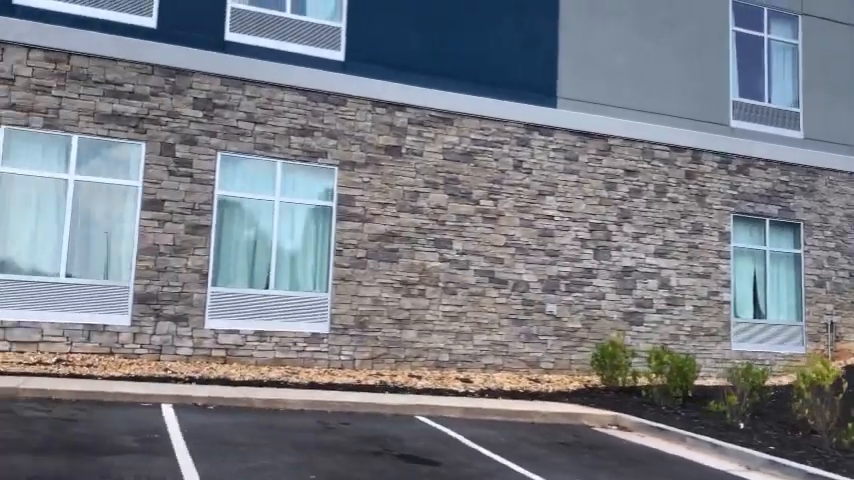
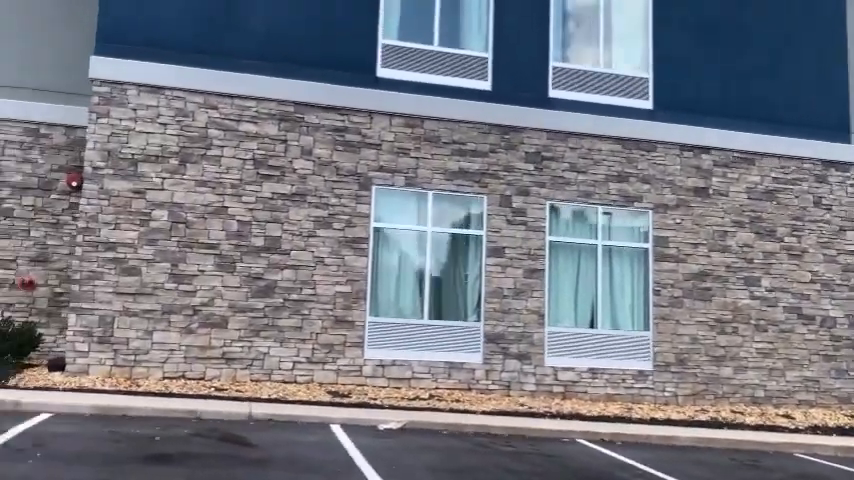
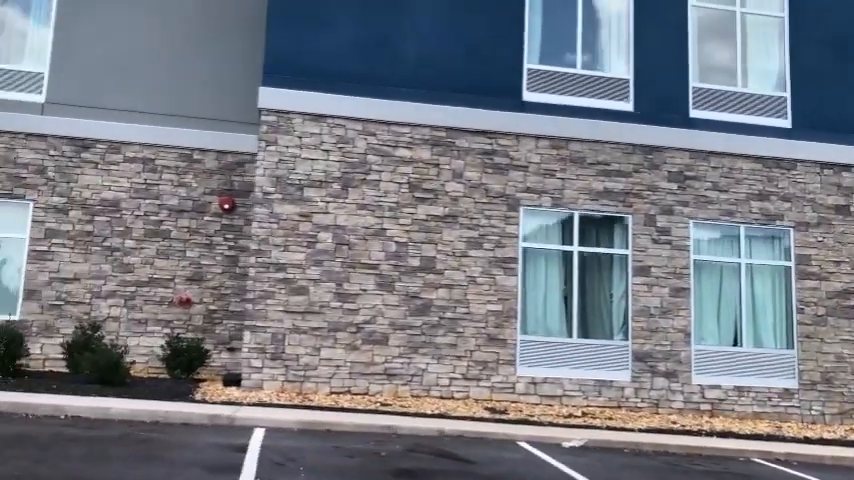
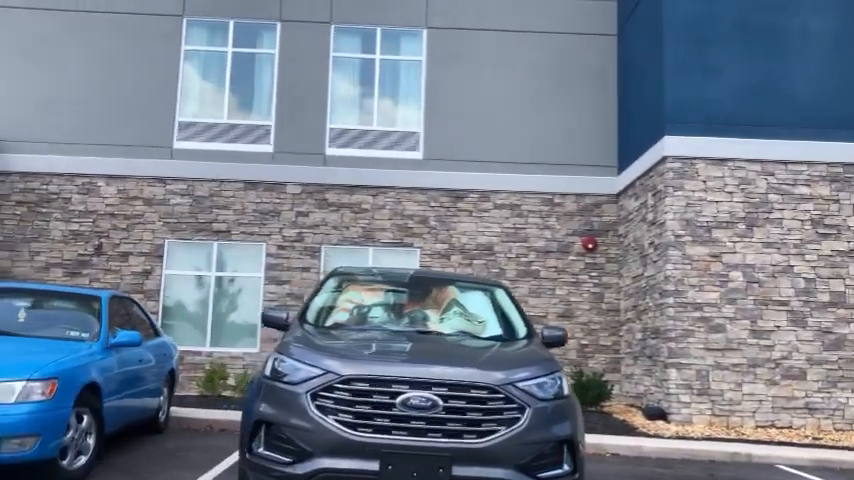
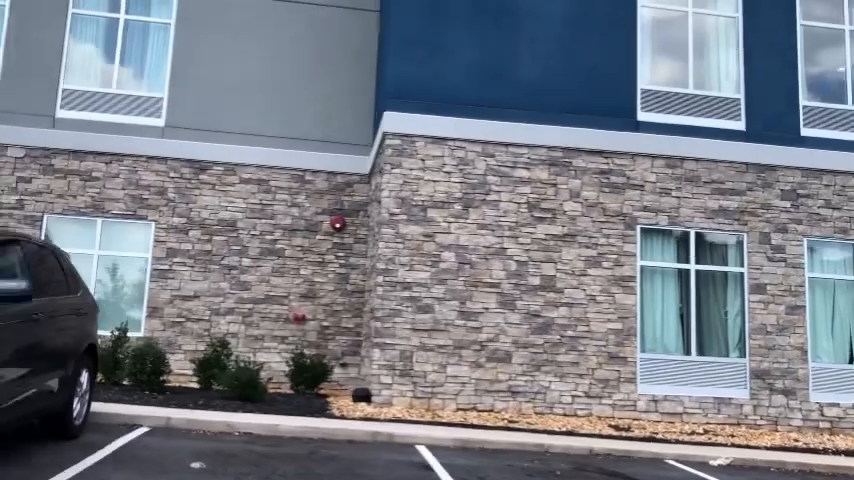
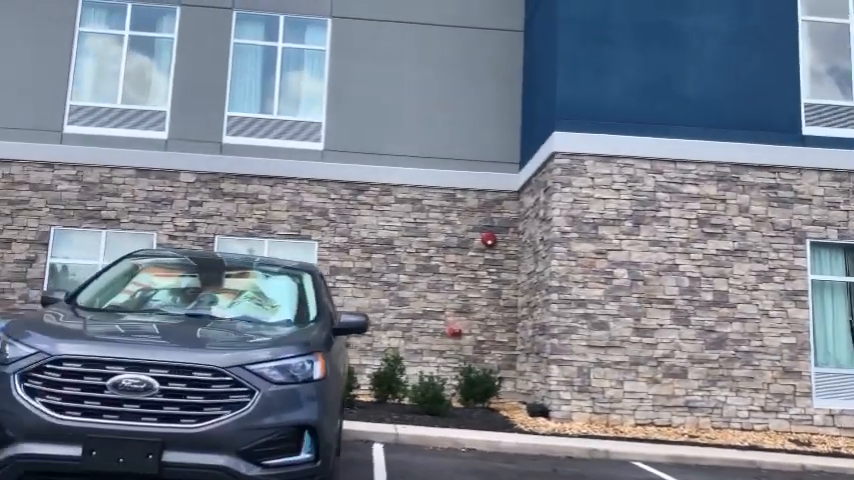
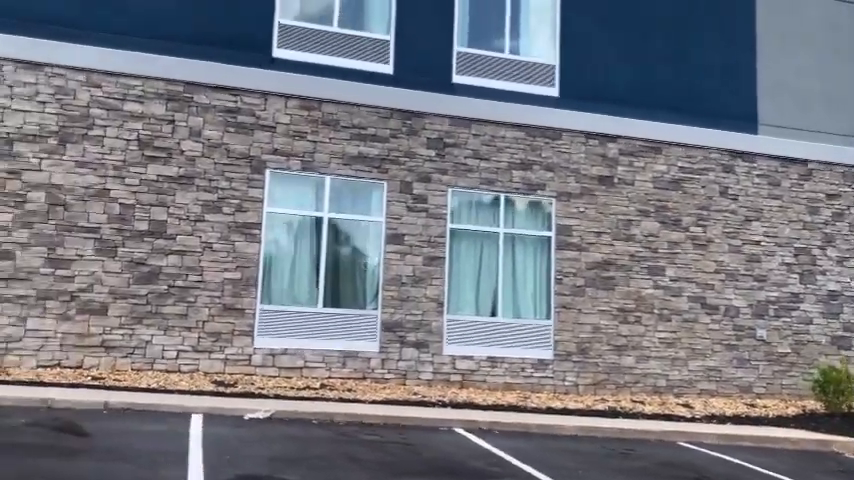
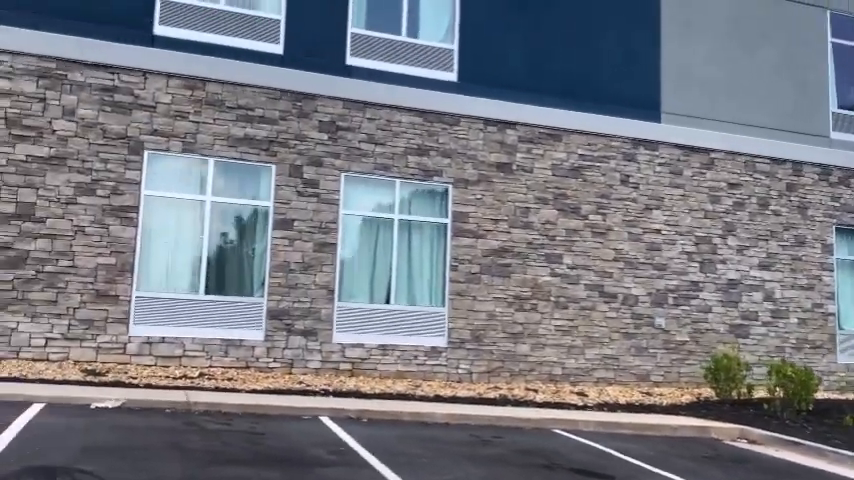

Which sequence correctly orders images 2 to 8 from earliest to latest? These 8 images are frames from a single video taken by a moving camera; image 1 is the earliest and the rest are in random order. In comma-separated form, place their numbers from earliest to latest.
8, 7, 2, 3, 5, 6, 4
